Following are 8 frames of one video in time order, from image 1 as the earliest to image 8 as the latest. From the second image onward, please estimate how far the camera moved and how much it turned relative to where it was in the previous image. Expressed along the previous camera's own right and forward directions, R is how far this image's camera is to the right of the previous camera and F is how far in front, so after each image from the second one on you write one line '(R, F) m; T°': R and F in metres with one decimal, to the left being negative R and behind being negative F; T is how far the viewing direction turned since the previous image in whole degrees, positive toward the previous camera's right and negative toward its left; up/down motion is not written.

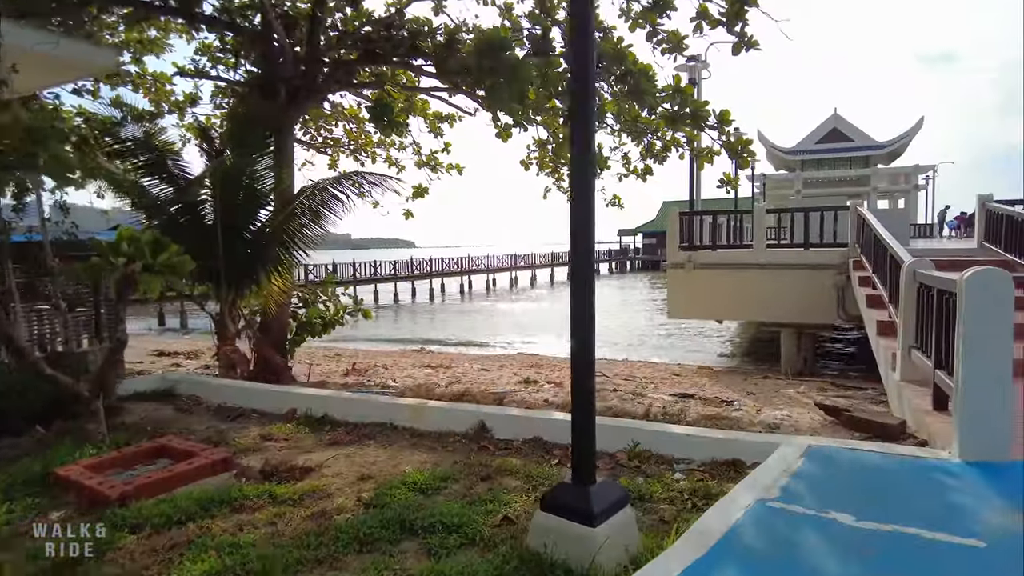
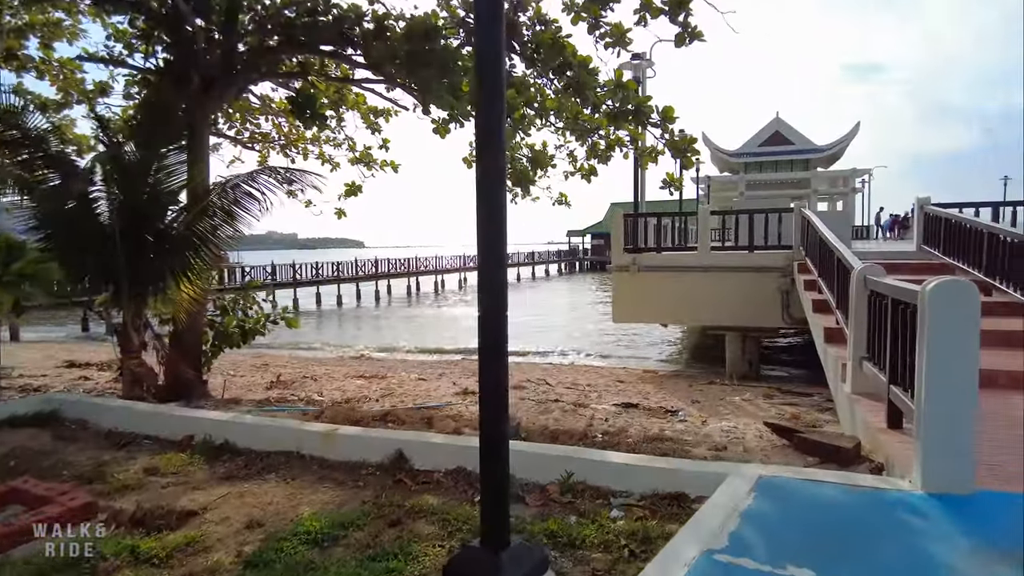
(+0.2, +0.5) m; +4°
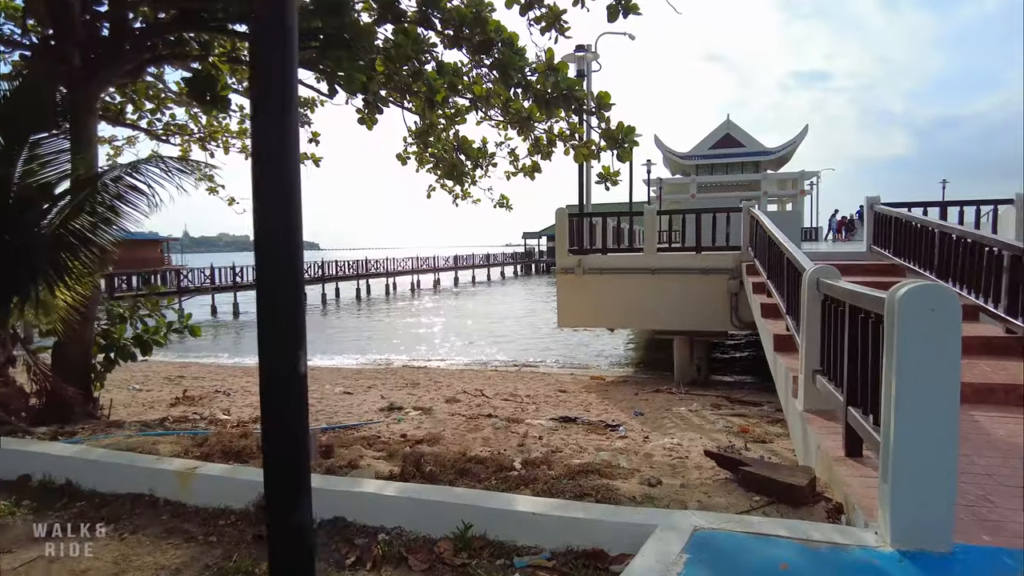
(+0.3, +0.7) m; +4°
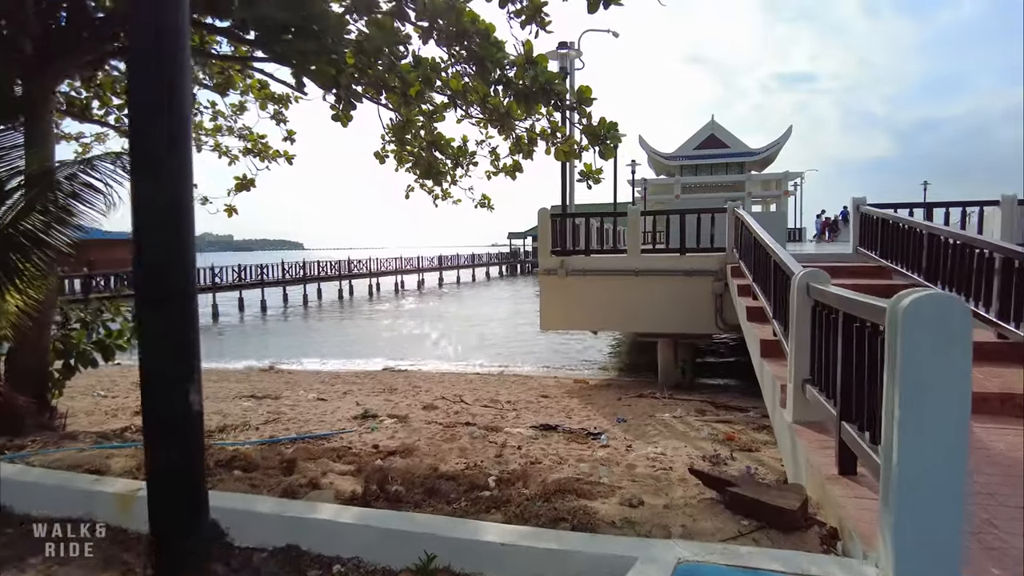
(+0.1, +0.3) m; +1°
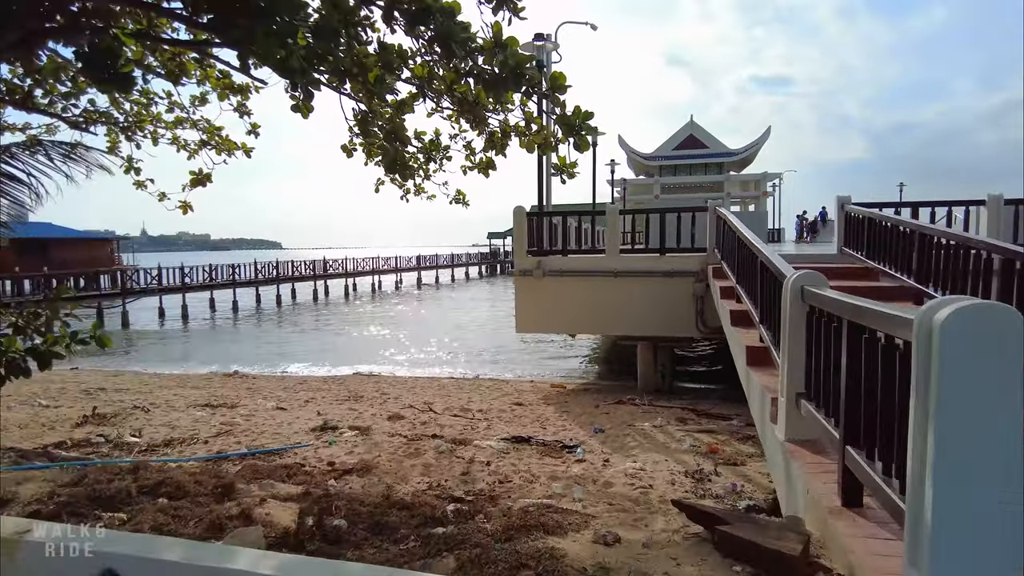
(+0.1, +0.4) m; +2°
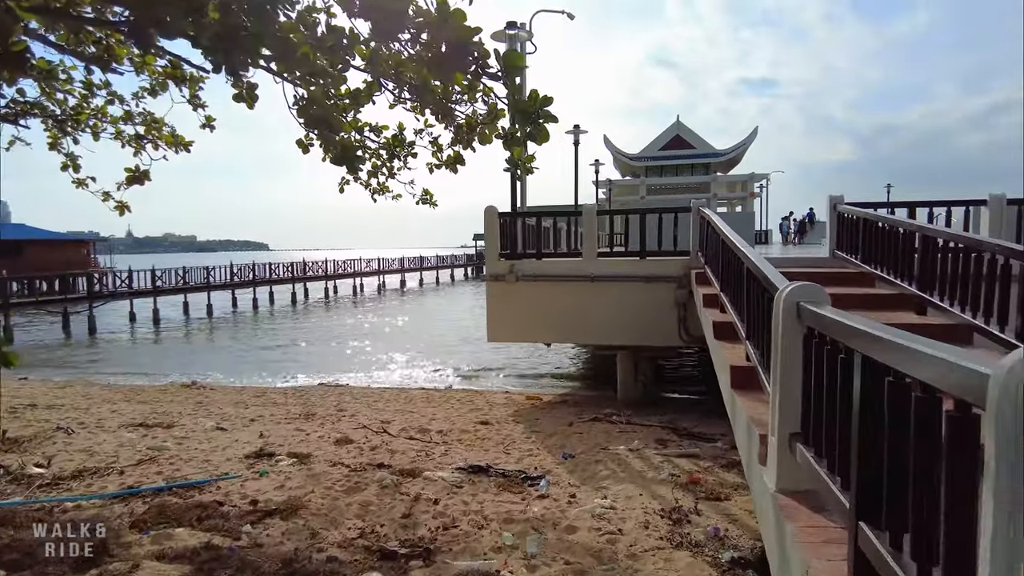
(+0.3, +0.7) m; +1°
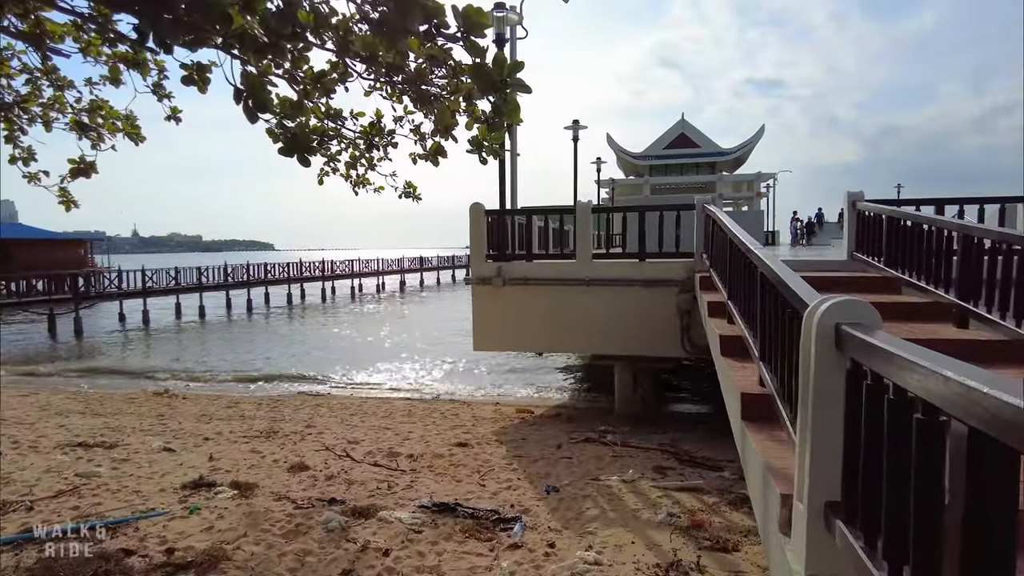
(+0.2, +0.8) m; 0°
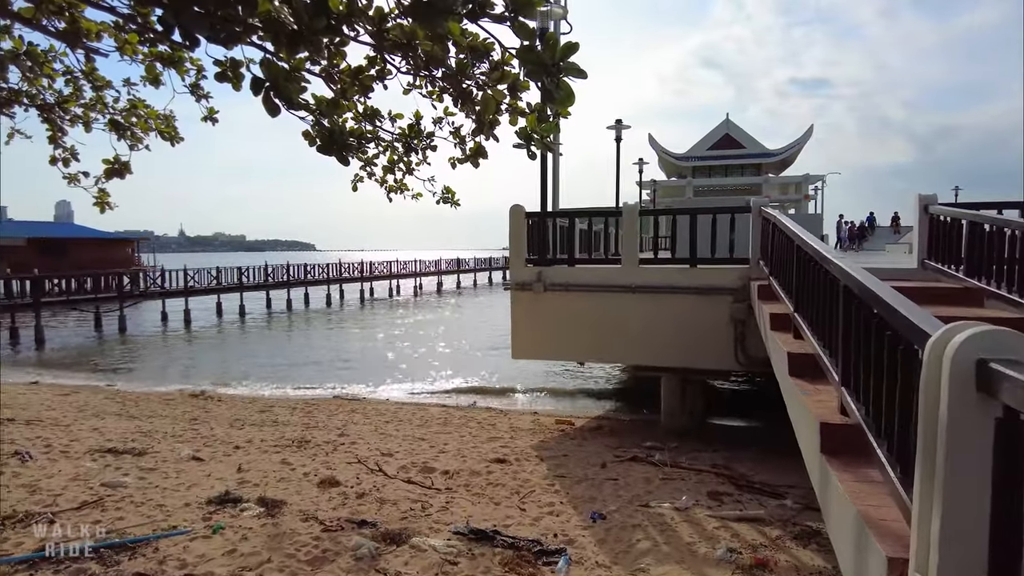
(-0.1, +0.4) m; -3°
